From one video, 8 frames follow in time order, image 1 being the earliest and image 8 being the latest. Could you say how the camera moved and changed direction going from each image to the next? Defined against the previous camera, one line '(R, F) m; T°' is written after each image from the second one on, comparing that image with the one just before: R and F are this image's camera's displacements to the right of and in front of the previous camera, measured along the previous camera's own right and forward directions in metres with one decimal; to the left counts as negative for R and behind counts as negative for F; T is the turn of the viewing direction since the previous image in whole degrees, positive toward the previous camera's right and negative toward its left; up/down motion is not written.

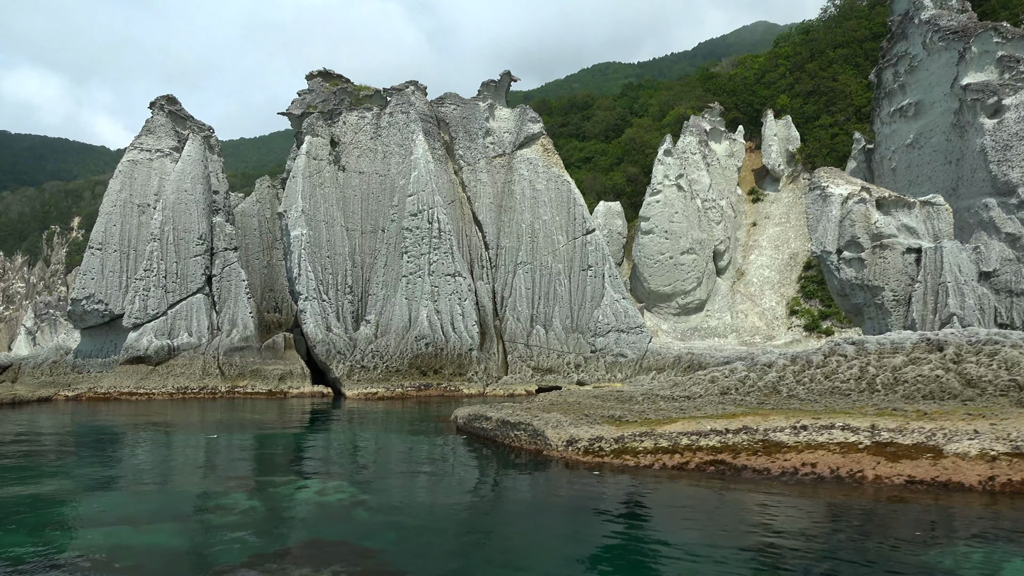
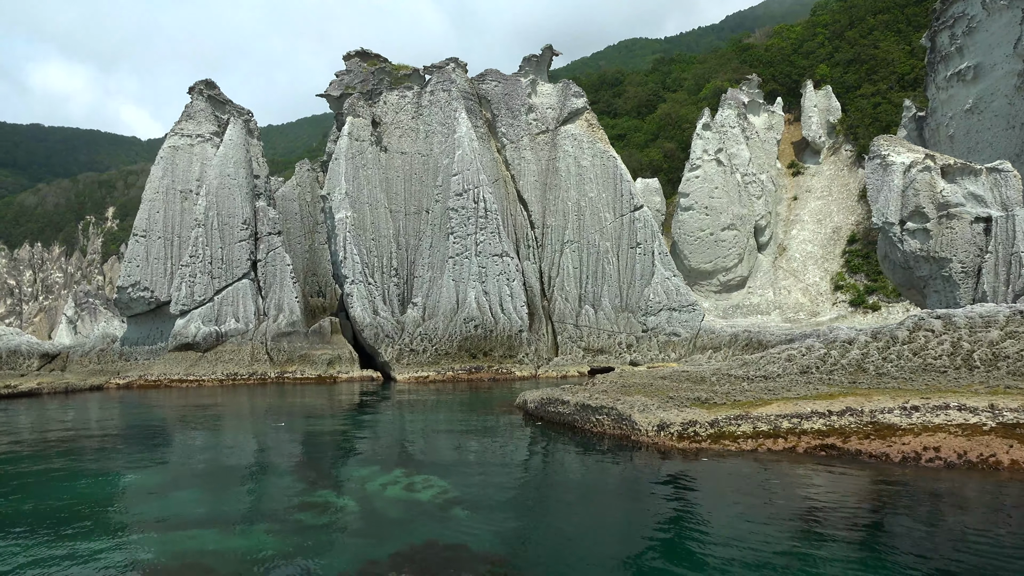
(-0.5, +0.5) m; -2°
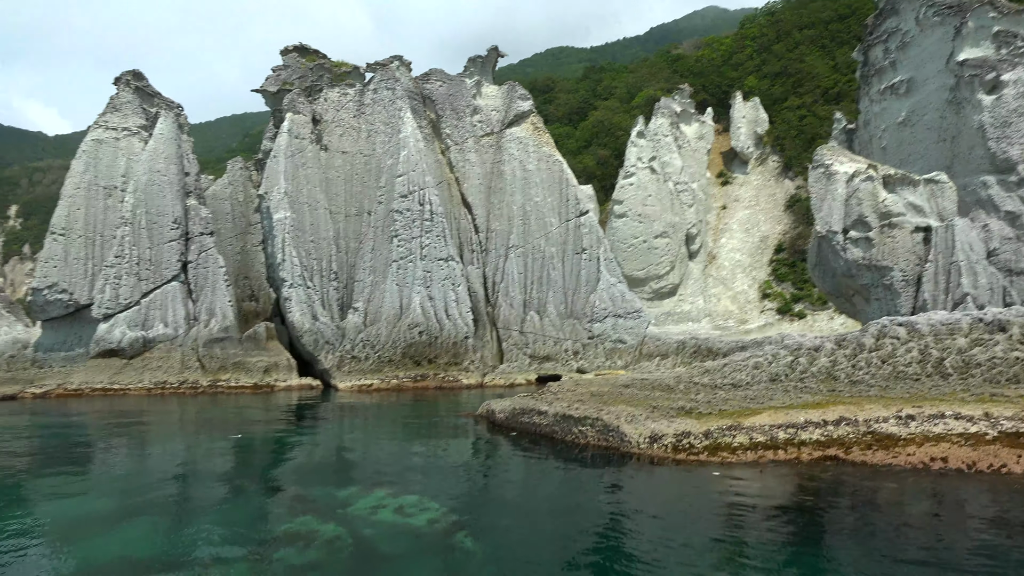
(-0.6, +0.5) m; +5°
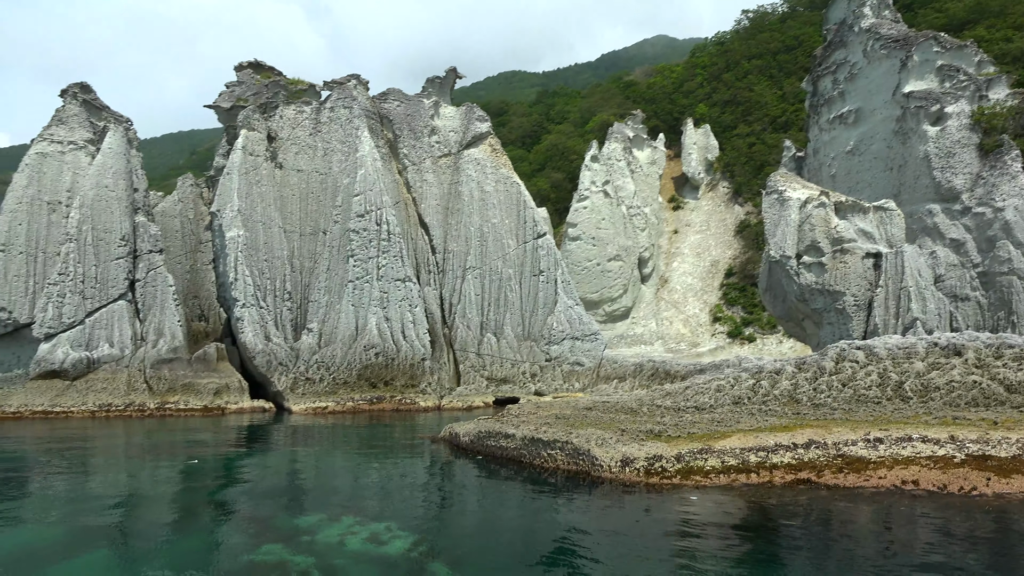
(-0.2, +0.1) m; +3°
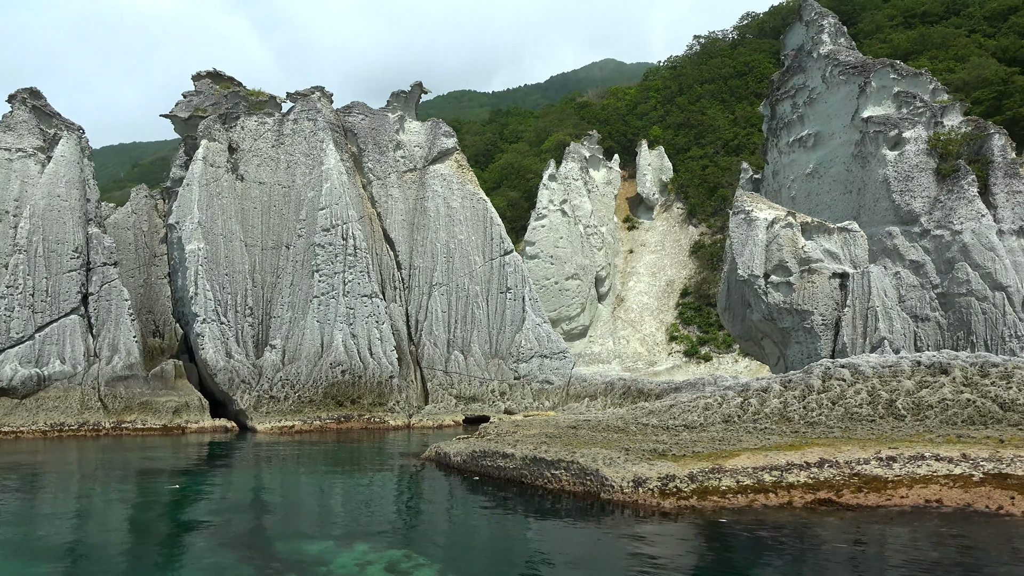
(-0.6, +0.3) m; +4°
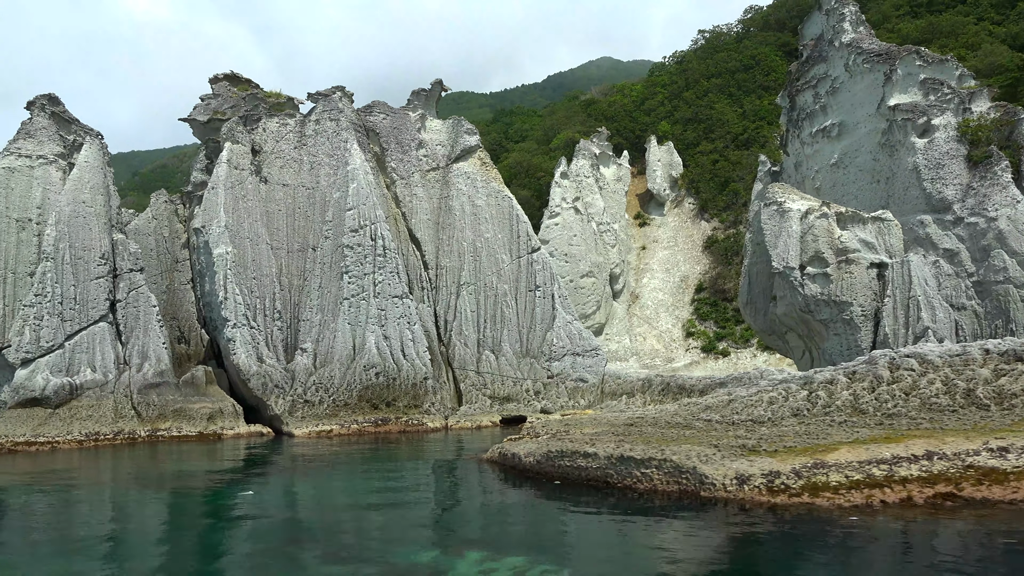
(-0.8, +0.3) m; 0°
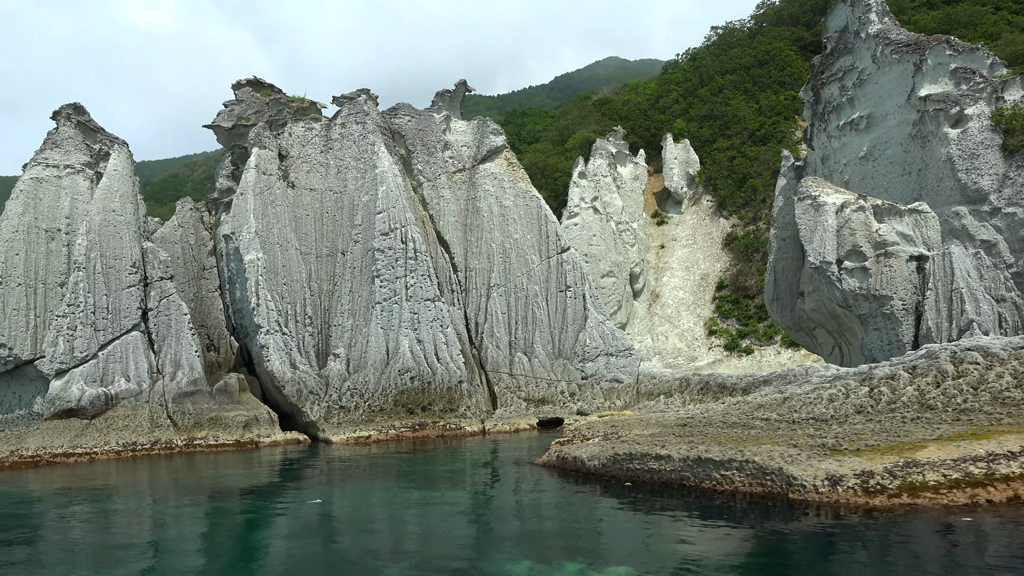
(-0.6, +0.2) m; -1°
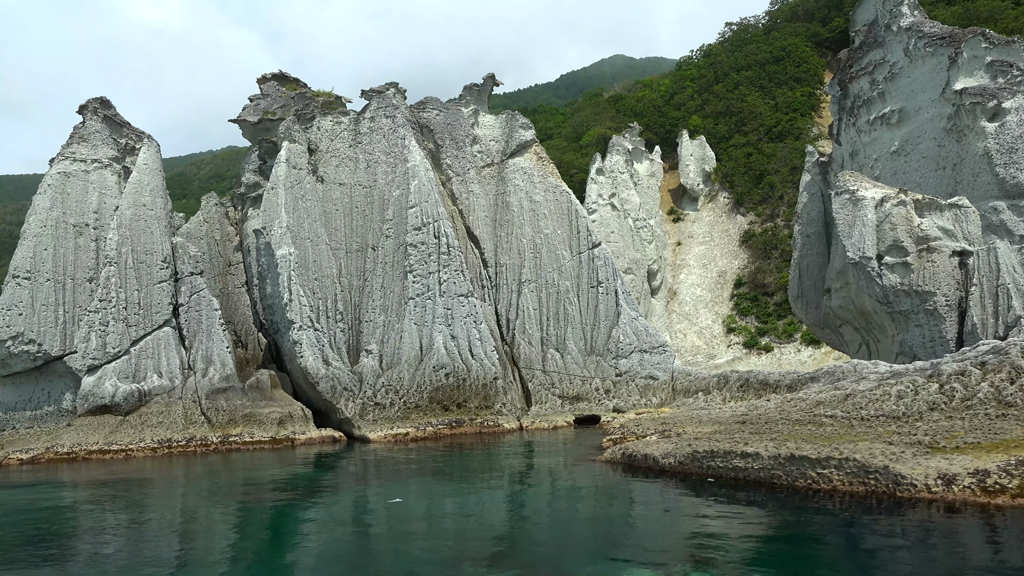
(-0.7, +0.3) m; 0°
